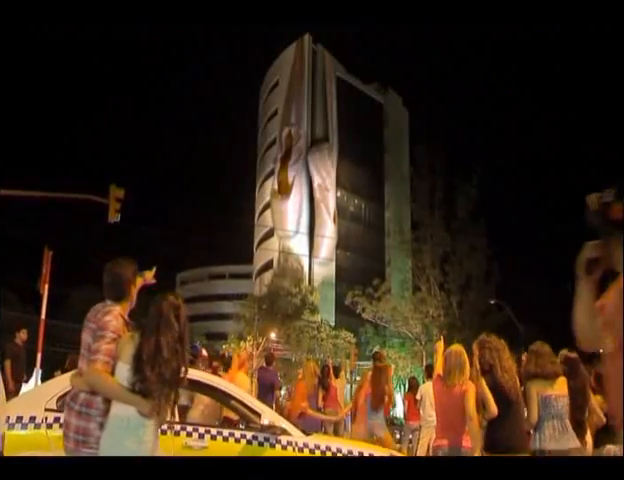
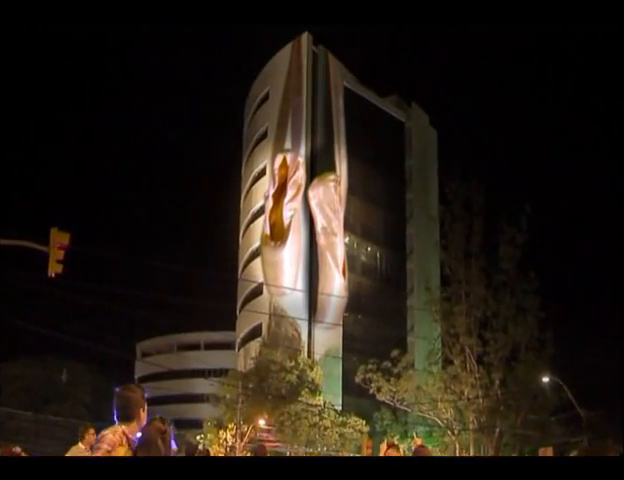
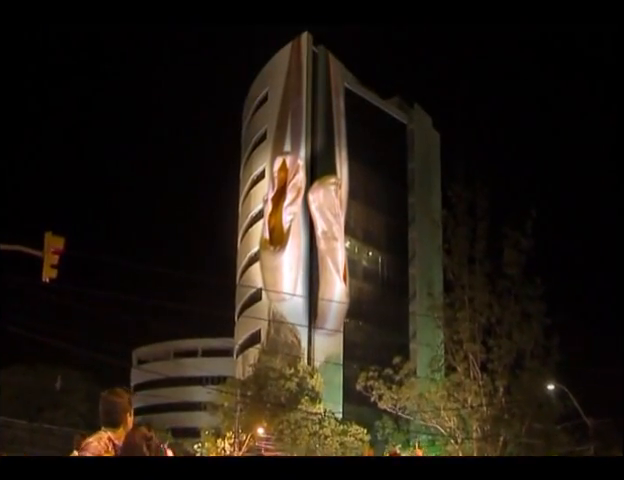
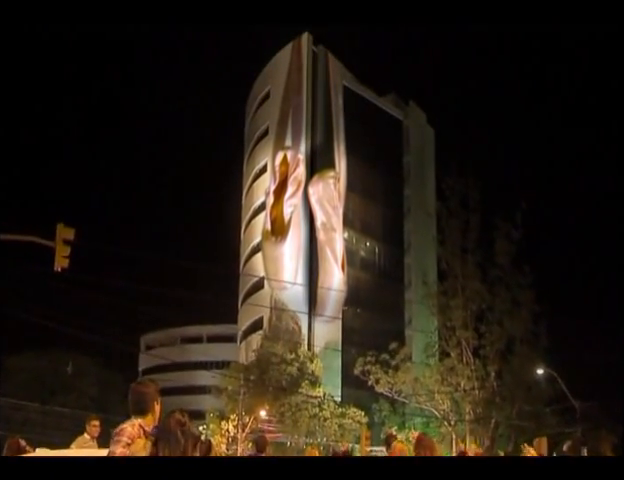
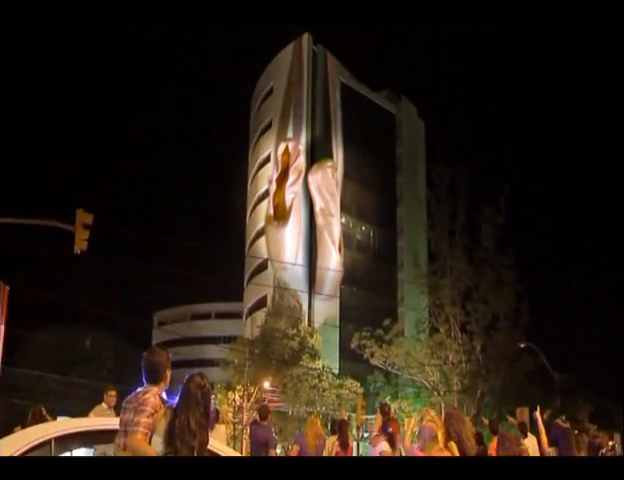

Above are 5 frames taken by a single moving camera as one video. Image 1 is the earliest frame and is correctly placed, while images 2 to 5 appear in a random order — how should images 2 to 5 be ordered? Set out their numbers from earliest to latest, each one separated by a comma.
5, 4, 2, 3
